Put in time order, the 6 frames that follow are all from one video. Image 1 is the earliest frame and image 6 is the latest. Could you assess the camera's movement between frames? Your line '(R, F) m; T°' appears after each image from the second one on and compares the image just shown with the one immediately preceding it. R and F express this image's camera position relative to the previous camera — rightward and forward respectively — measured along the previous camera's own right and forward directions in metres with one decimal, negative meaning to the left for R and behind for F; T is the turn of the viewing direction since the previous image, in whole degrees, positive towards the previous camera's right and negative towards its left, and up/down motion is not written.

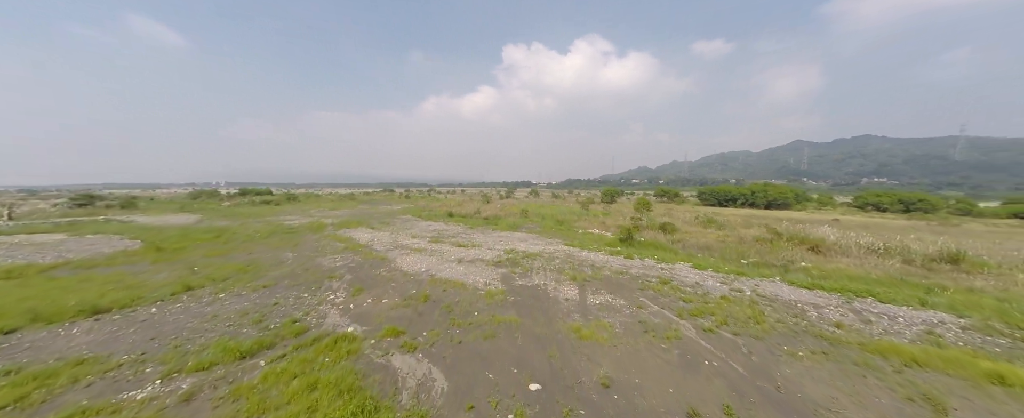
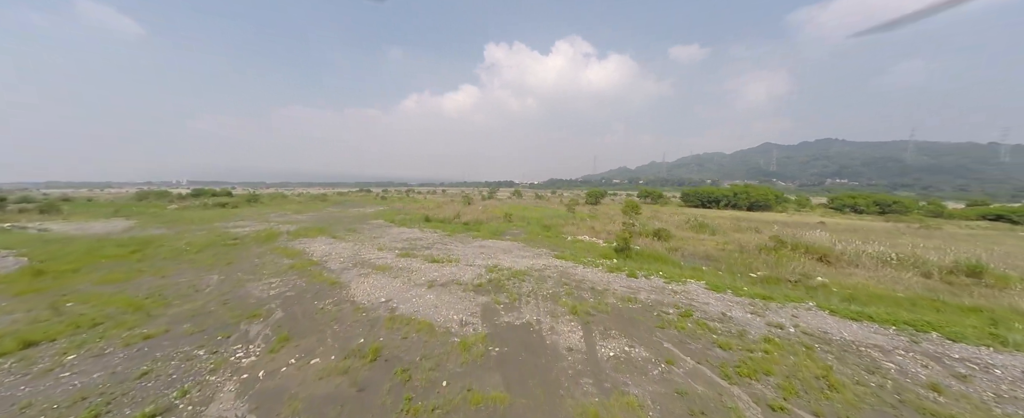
(0.0, +1.9) m; +3°
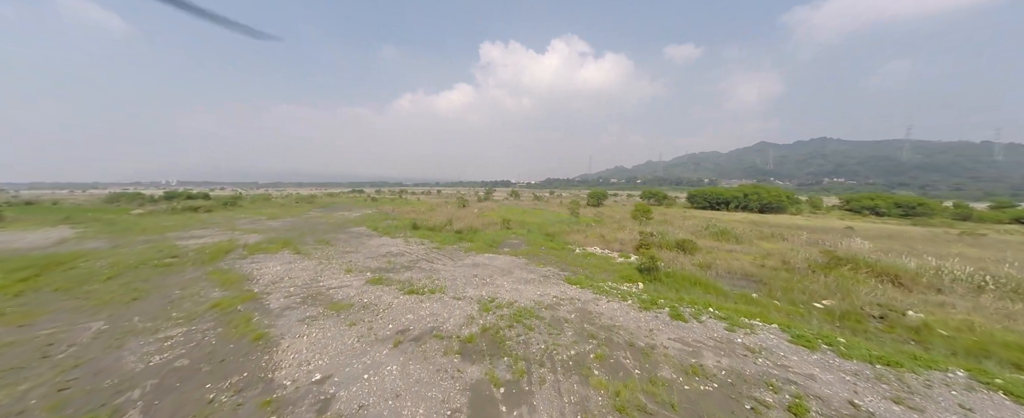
(-0.1, +2.6) m; +1°
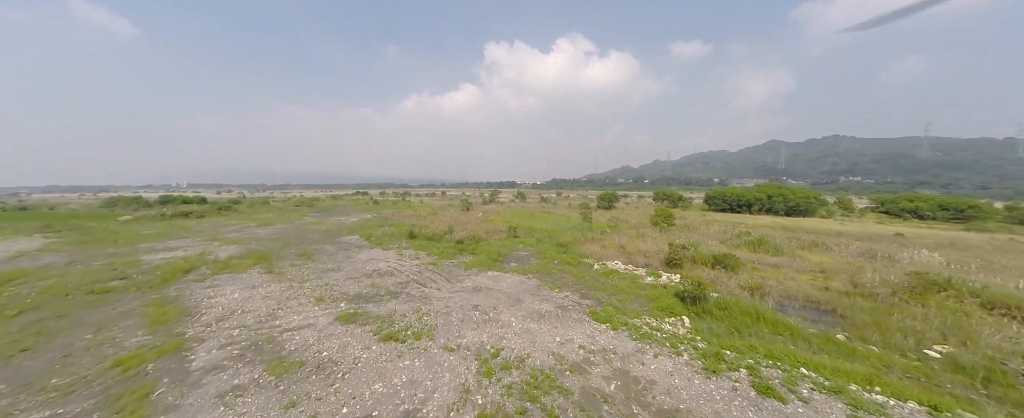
(-0.1, +2.2) m; -1°
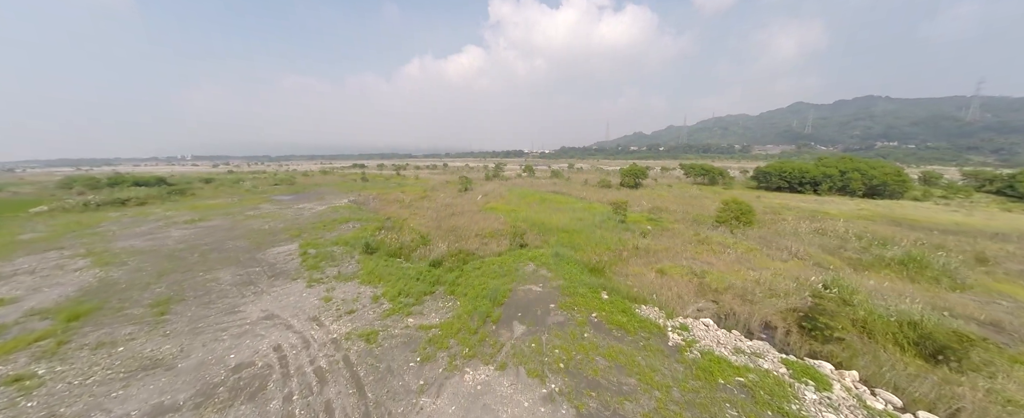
(+0.1, +6.6) m; -1°
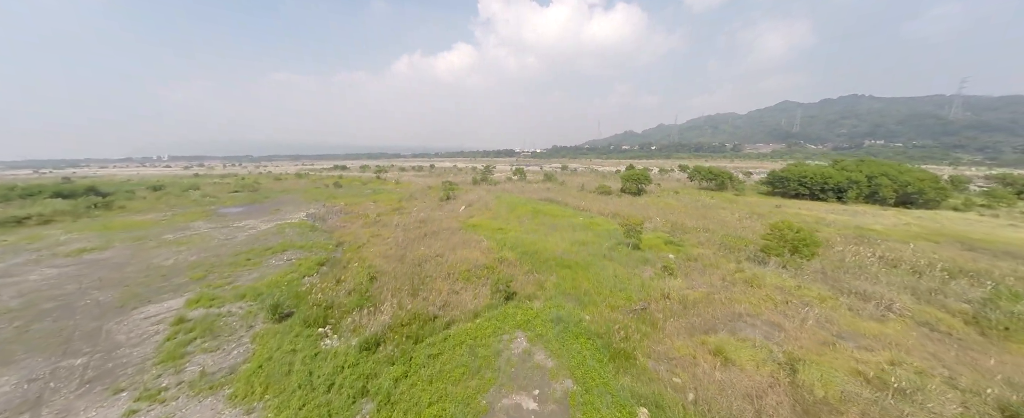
(+0.4, +4.1) m; +2°
